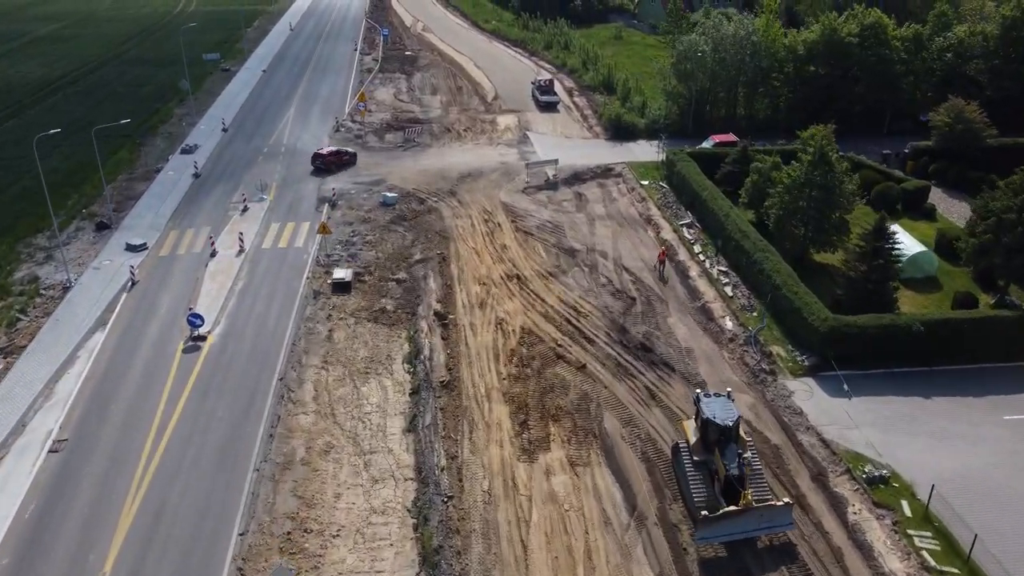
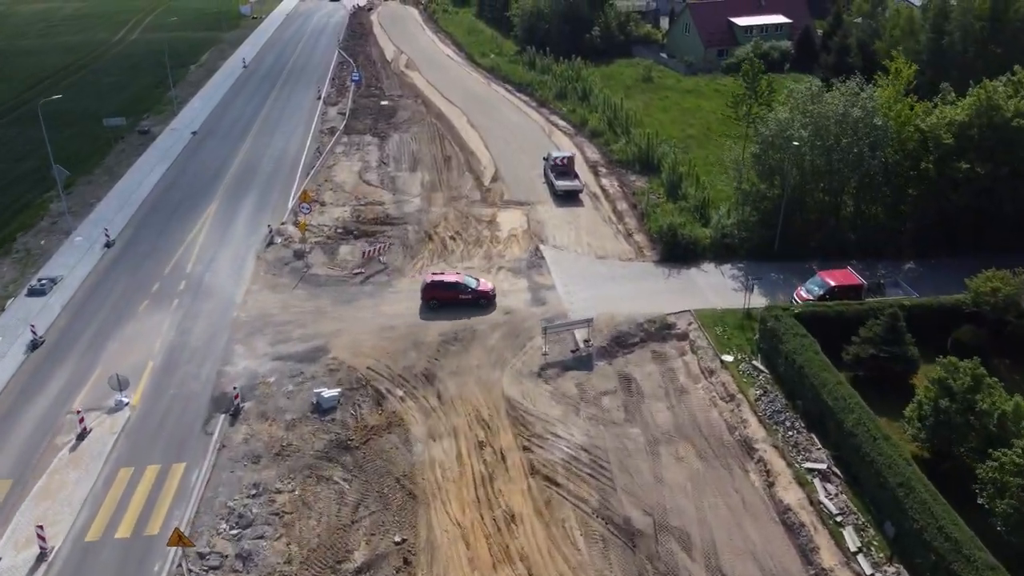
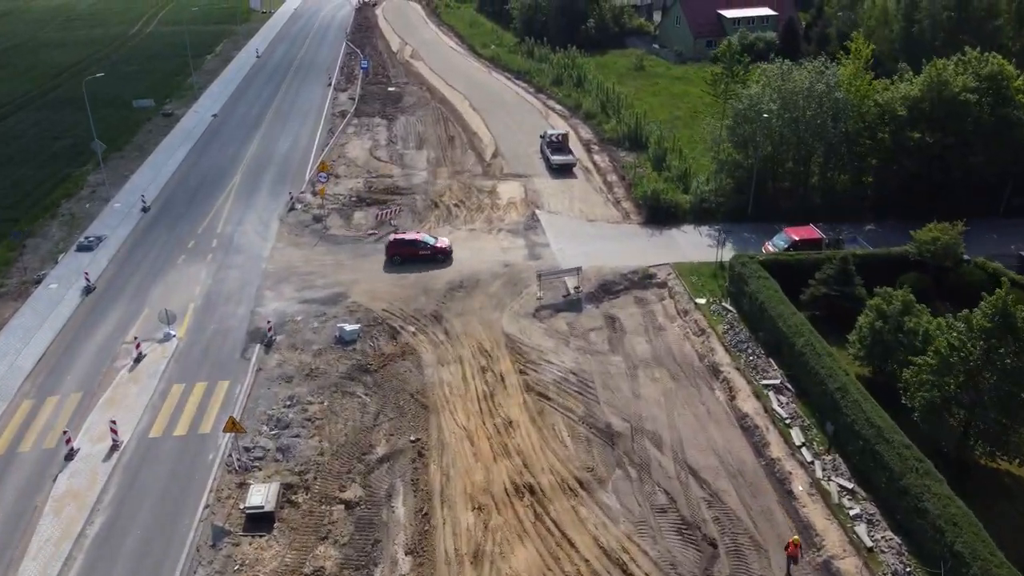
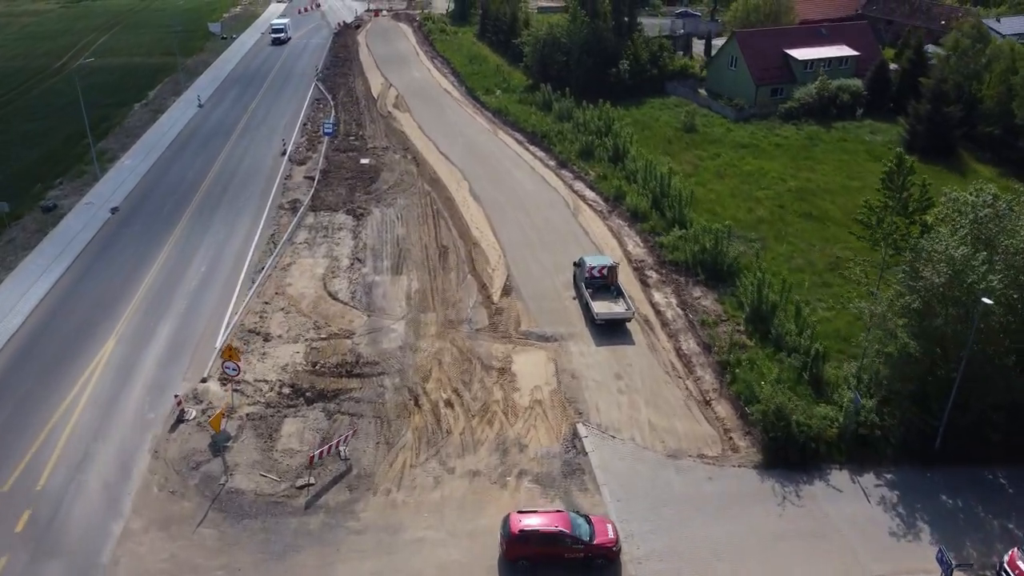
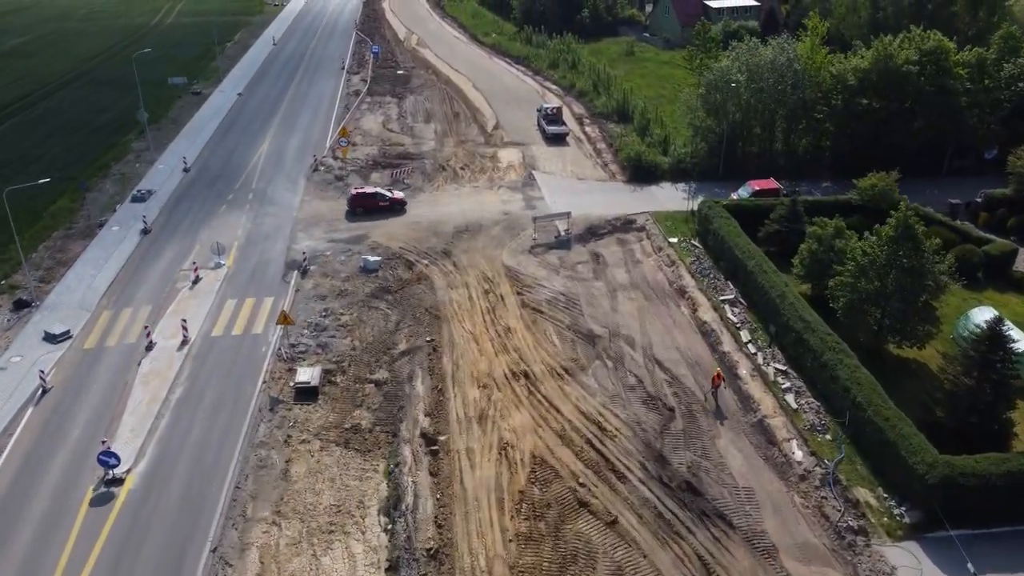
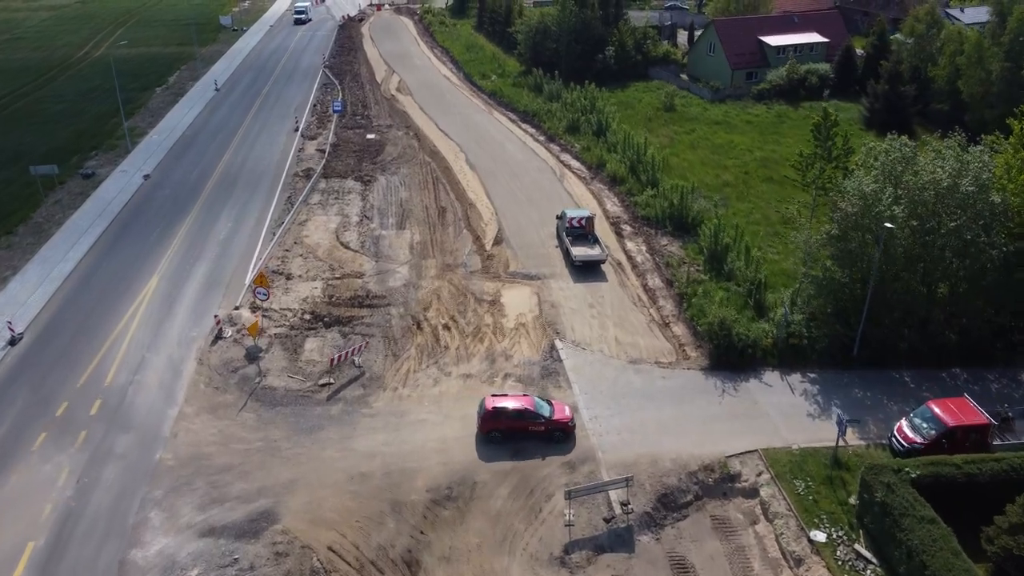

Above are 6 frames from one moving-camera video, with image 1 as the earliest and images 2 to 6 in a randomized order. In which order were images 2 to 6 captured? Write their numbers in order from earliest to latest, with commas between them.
5, 3, 2, 6, 4
